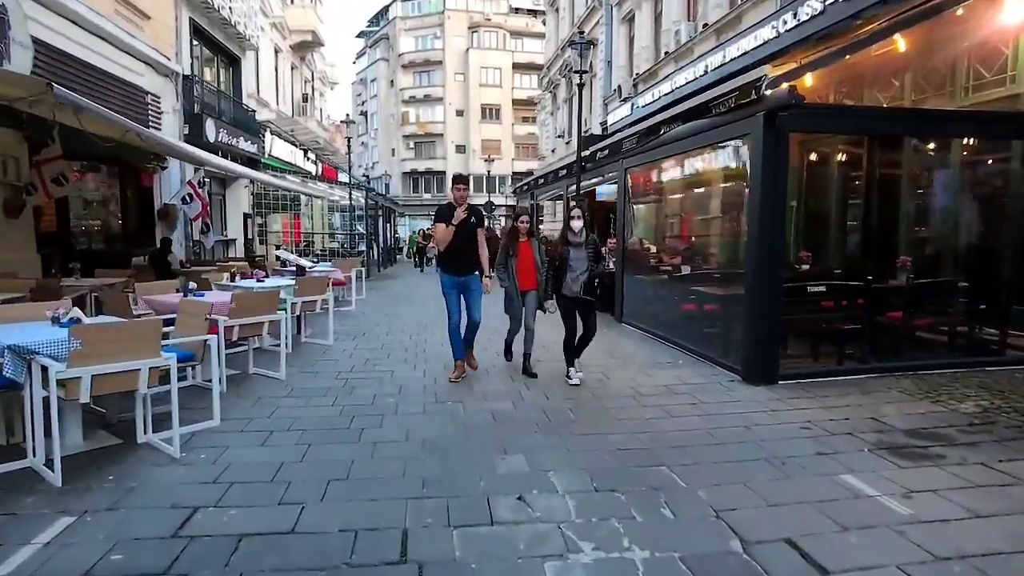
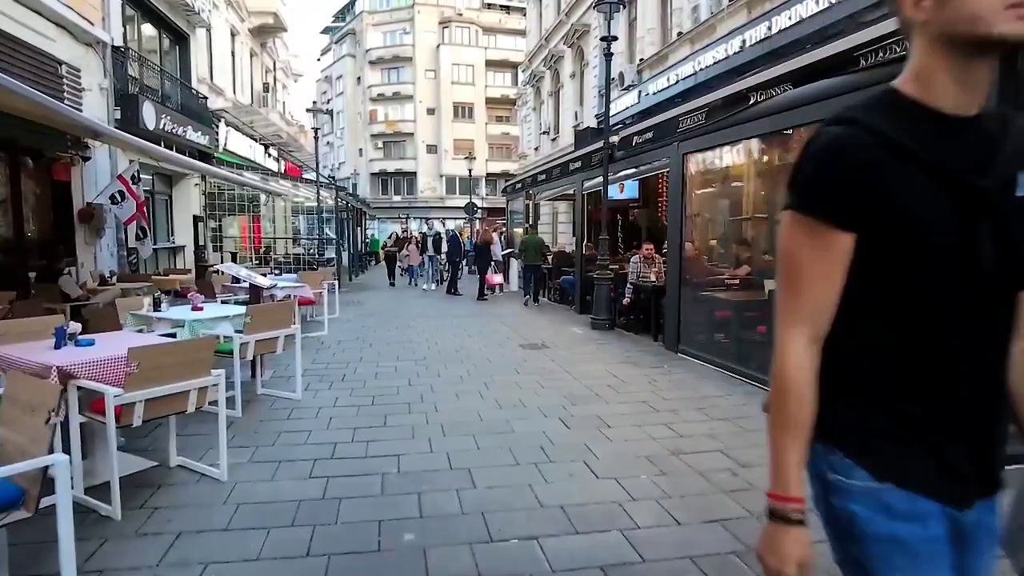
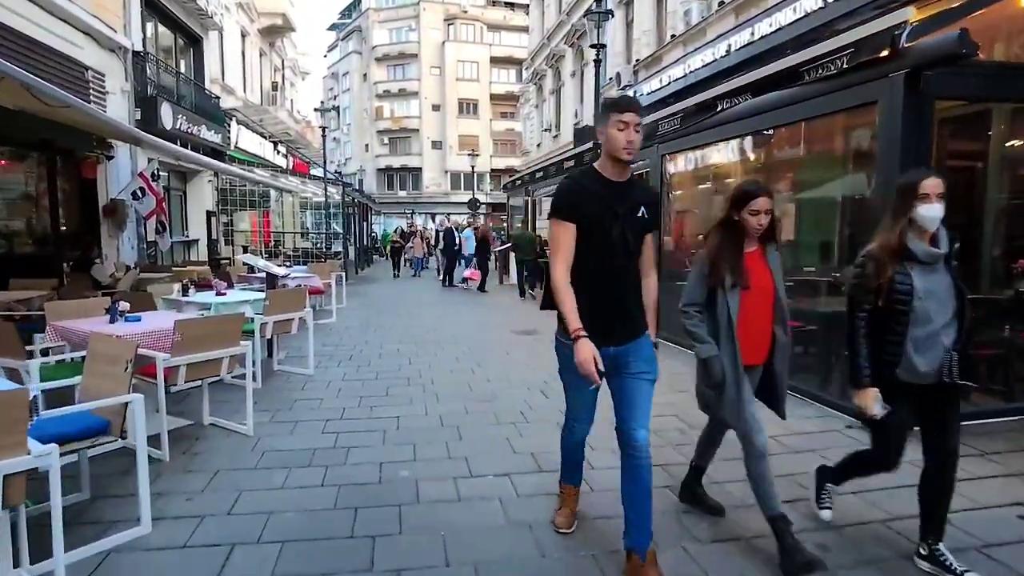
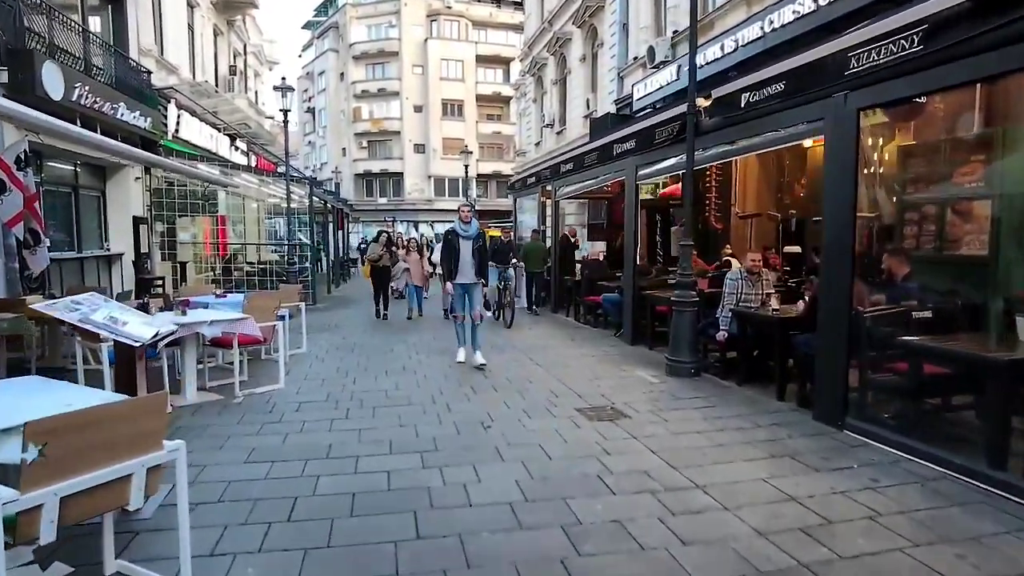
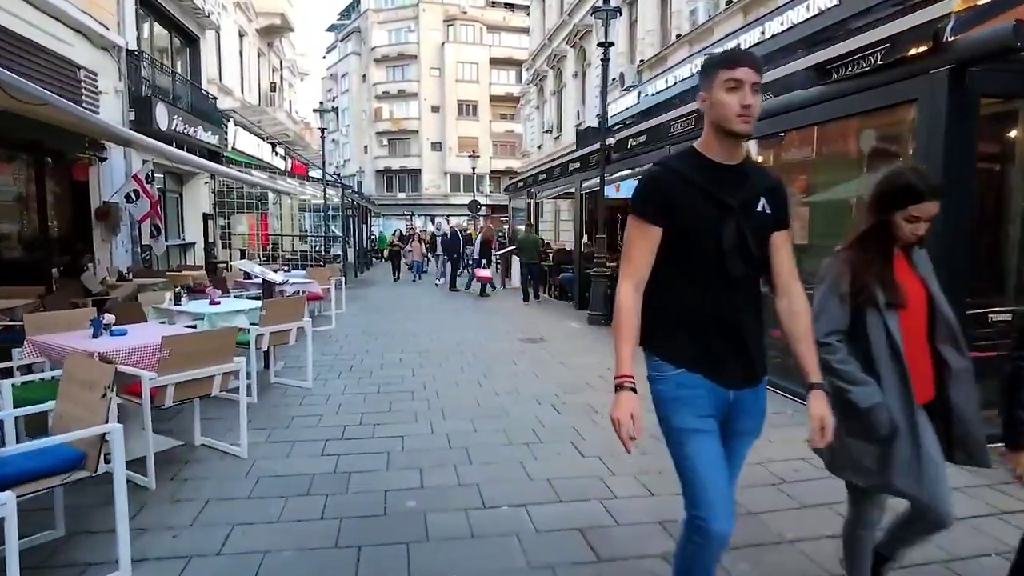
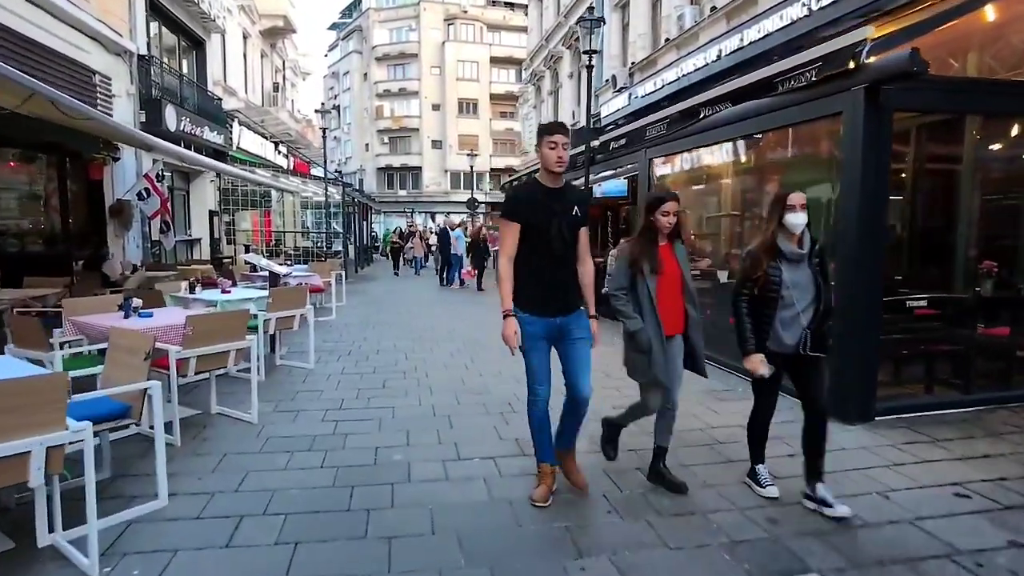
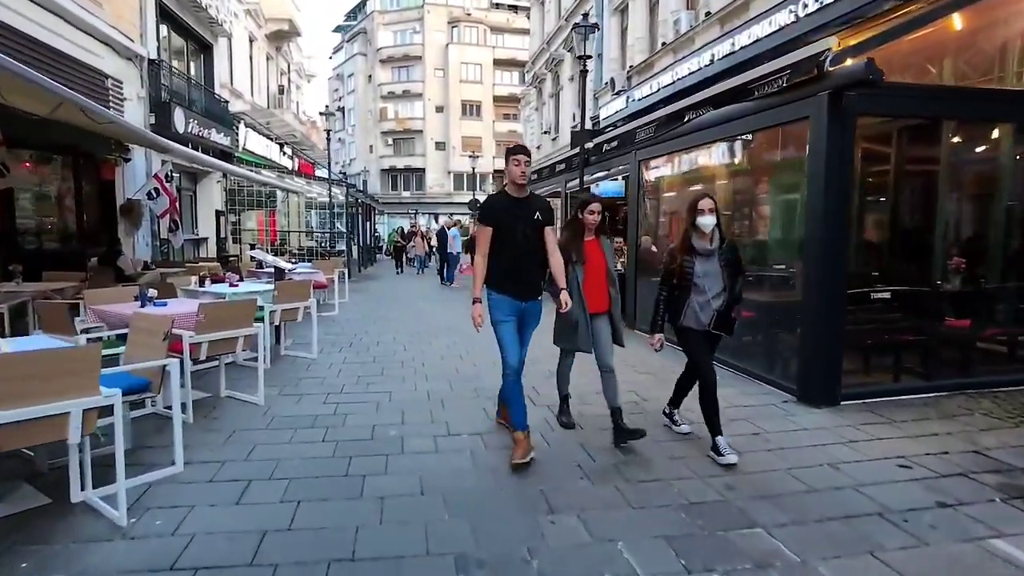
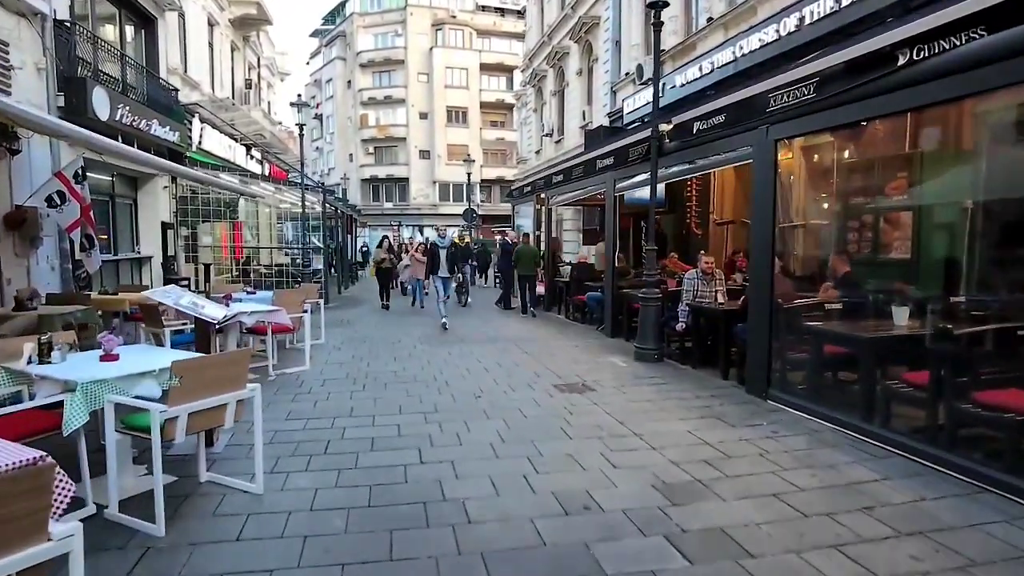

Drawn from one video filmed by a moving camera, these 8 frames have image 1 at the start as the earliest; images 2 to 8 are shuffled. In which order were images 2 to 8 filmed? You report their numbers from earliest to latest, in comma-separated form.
7, 6, 3, 5, 2, 8, 4
